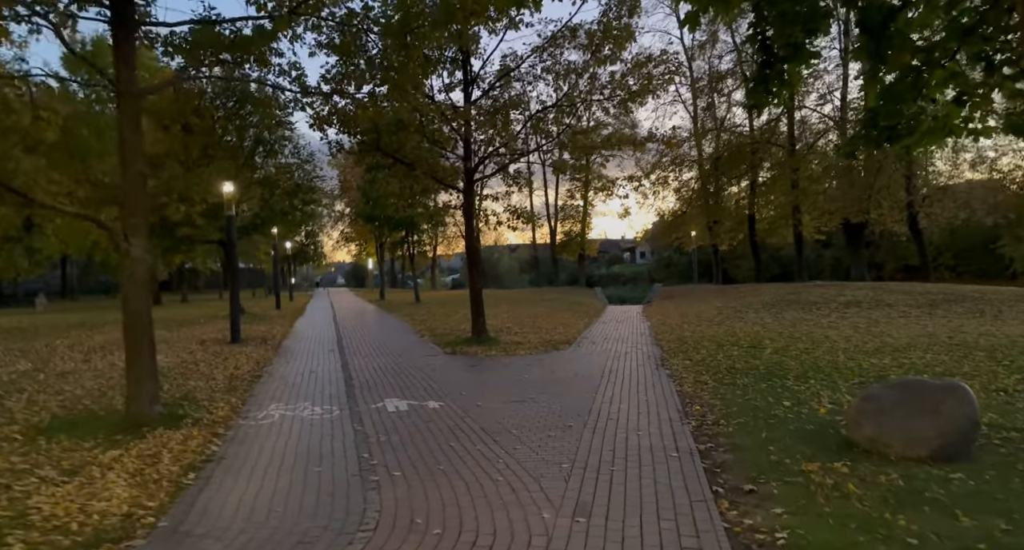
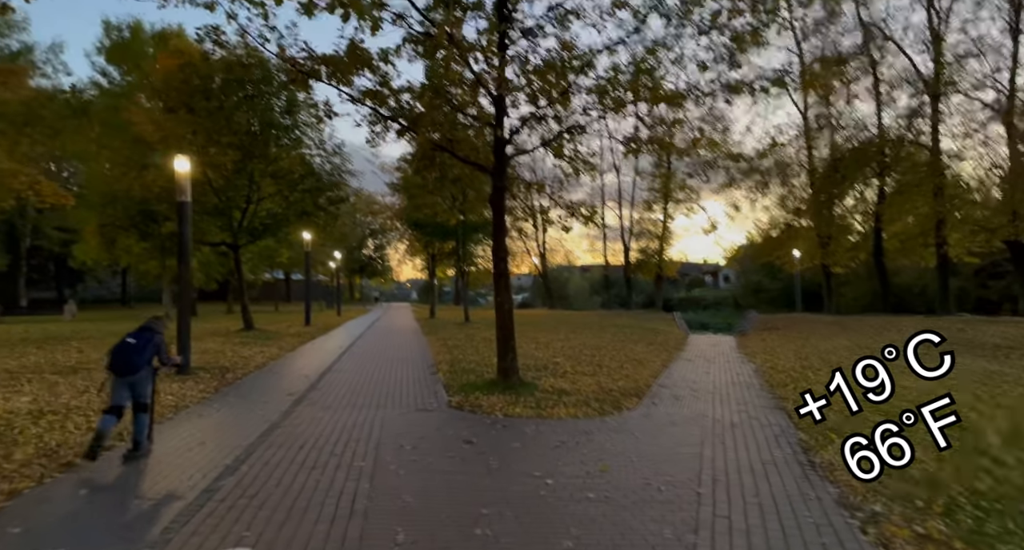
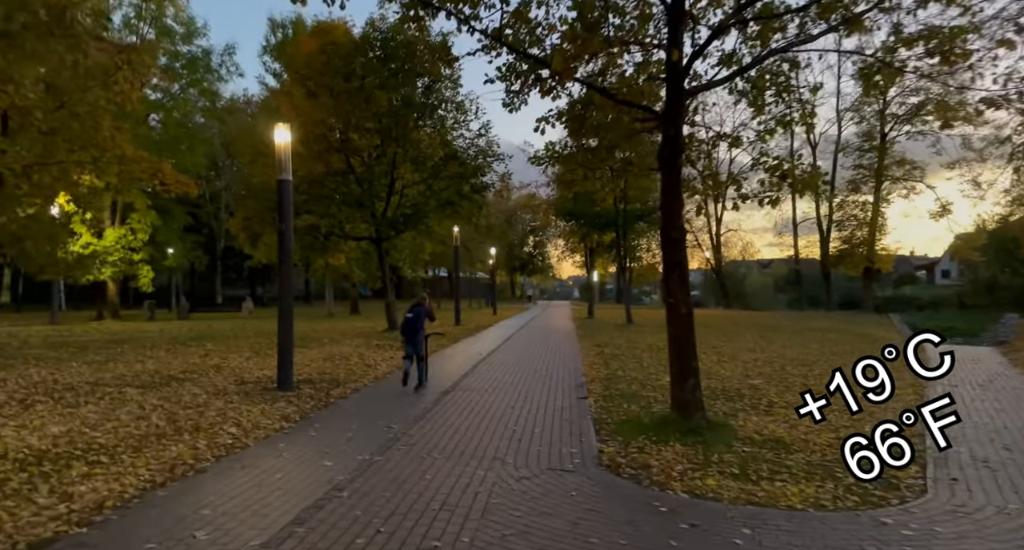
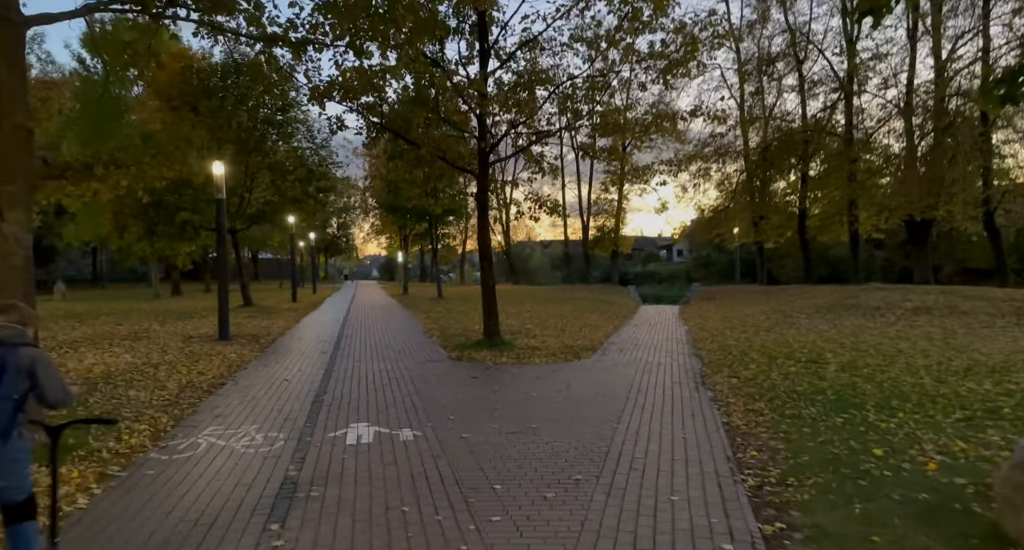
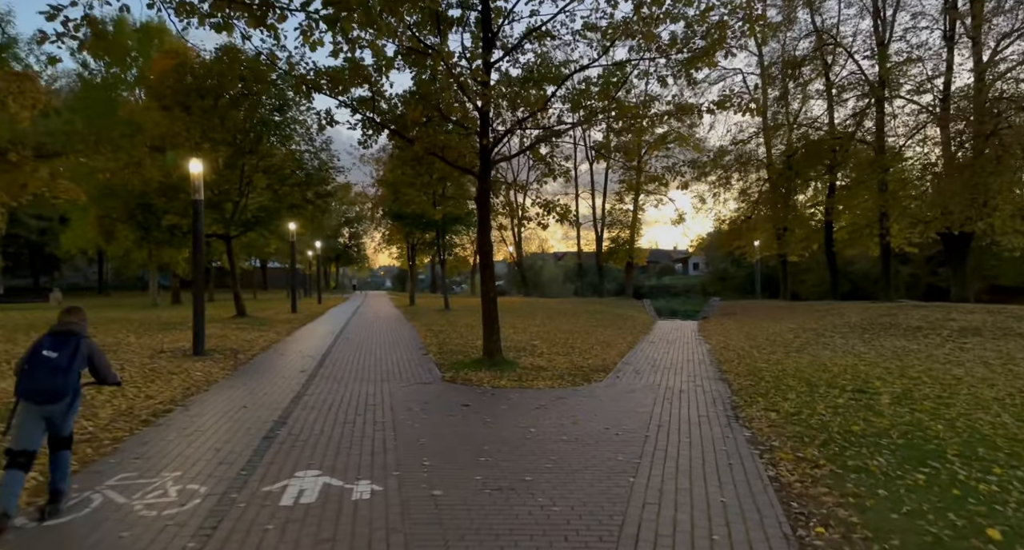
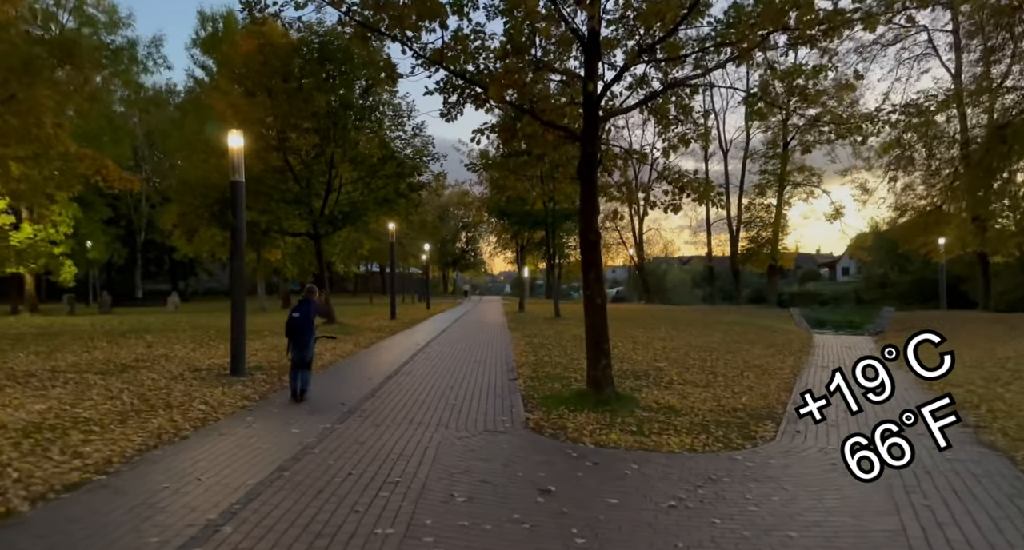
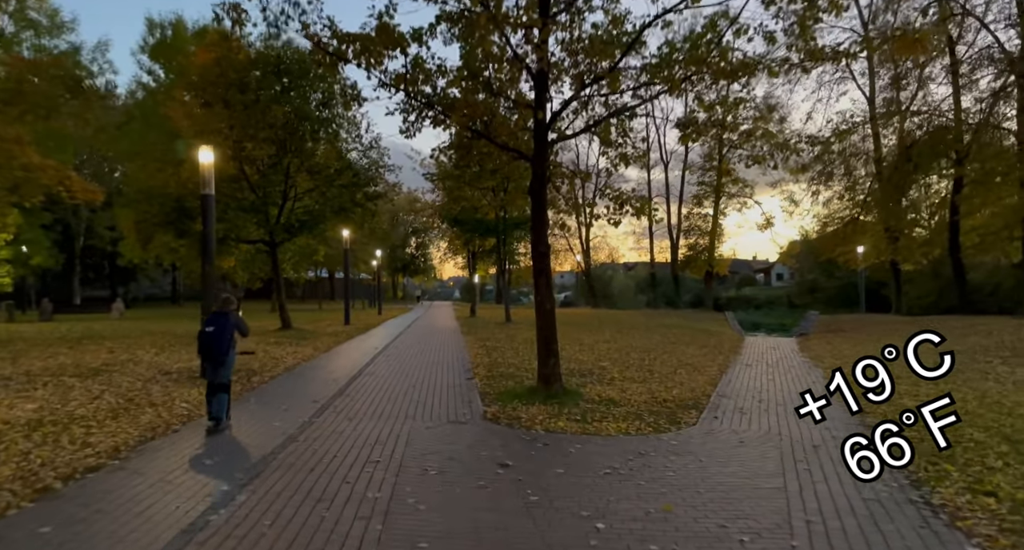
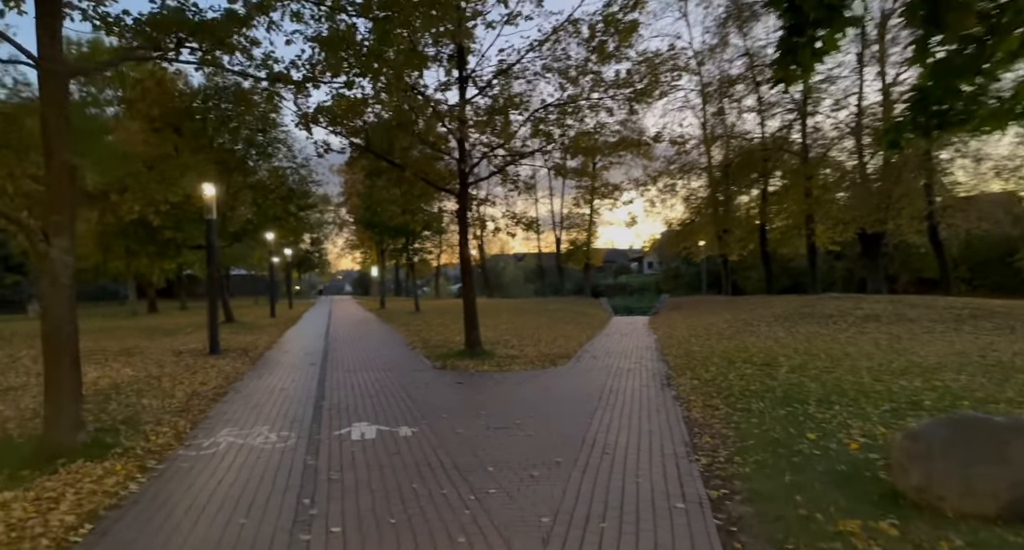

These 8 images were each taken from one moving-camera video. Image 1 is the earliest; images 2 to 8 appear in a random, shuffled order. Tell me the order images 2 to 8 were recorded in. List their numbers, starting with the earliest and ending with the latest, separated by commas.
8, 4, 5, 2, 7, 6, 3
